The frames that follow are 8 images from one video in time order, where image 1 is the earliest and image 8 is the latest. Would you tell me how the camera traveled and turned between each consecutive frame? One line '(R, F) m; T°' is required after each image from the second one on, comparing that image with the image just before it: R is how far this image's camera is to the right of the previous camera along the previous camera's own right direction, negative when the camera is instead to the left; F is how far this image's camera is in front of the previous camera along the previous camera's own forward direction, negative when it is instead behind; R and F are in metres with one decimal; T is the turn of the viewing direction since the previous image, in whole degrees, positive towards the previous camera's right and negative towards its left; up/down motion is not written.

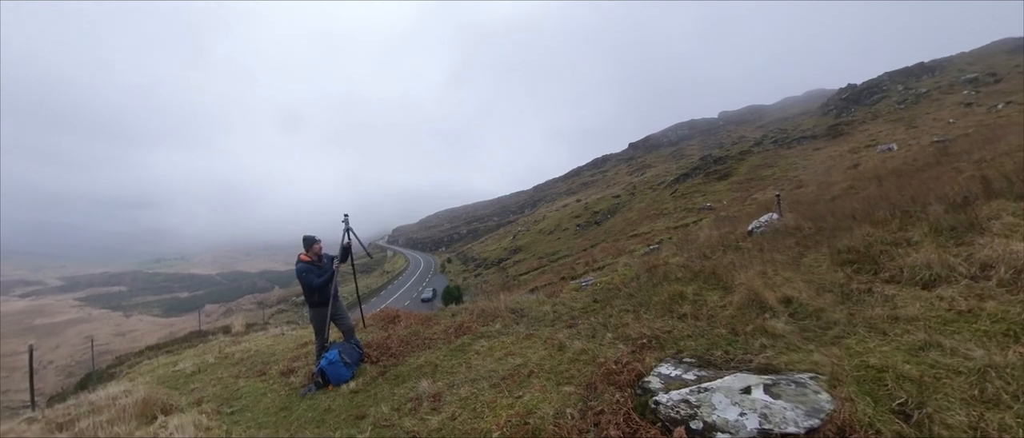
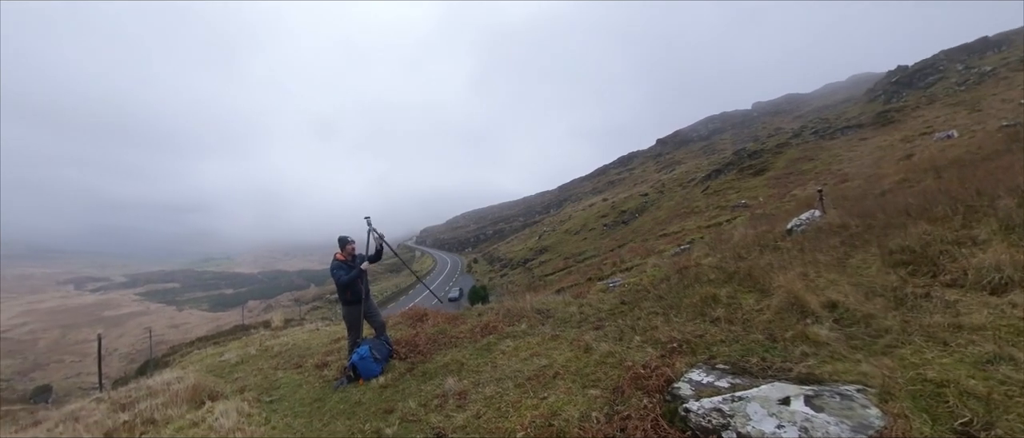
(+0.5, 0.0) m; -6°
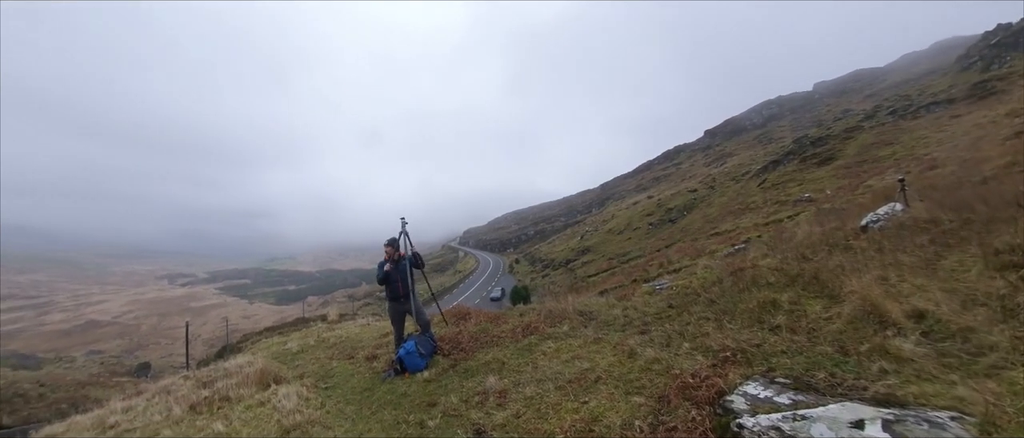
(+0.7, +0.1) m; -10°
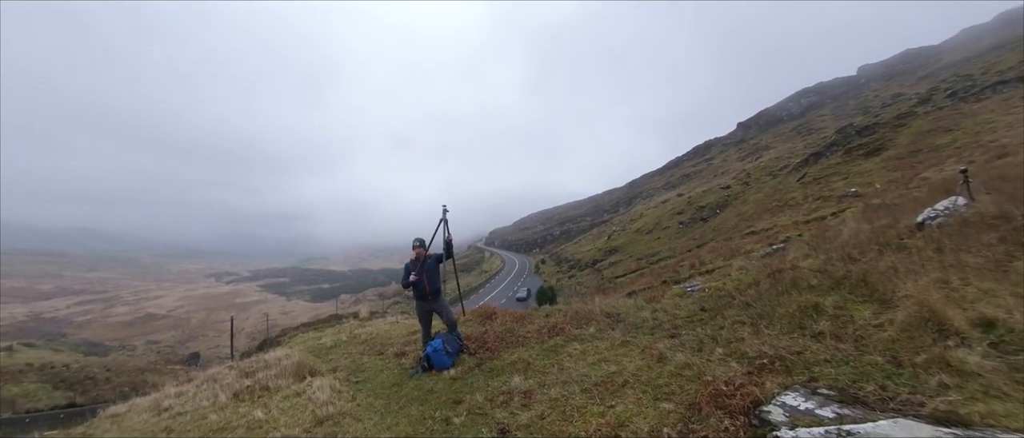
(+0.5, 0.0) m; -6°
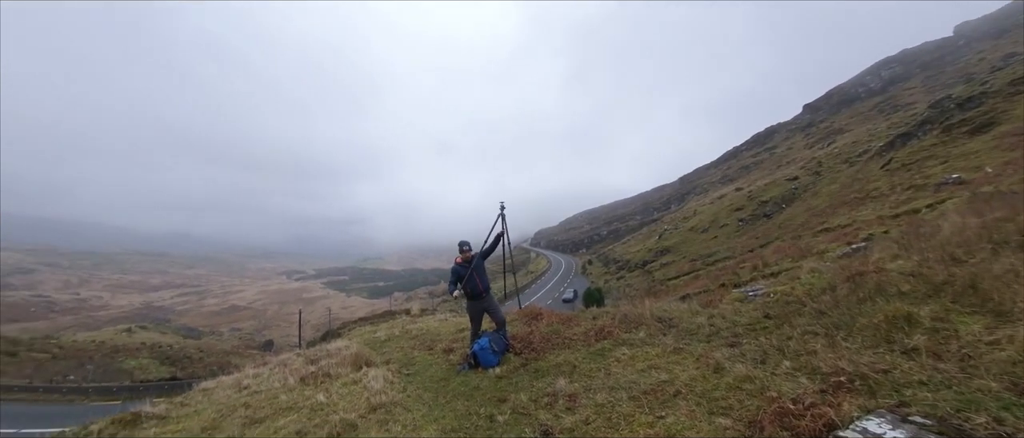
(+0.8, +0.1) m; -11°
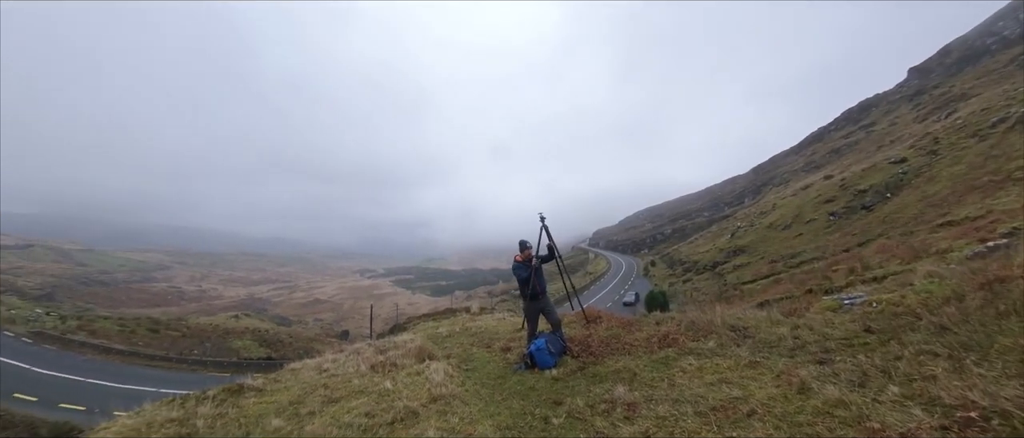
(+1.0, +0.1) m; -14°
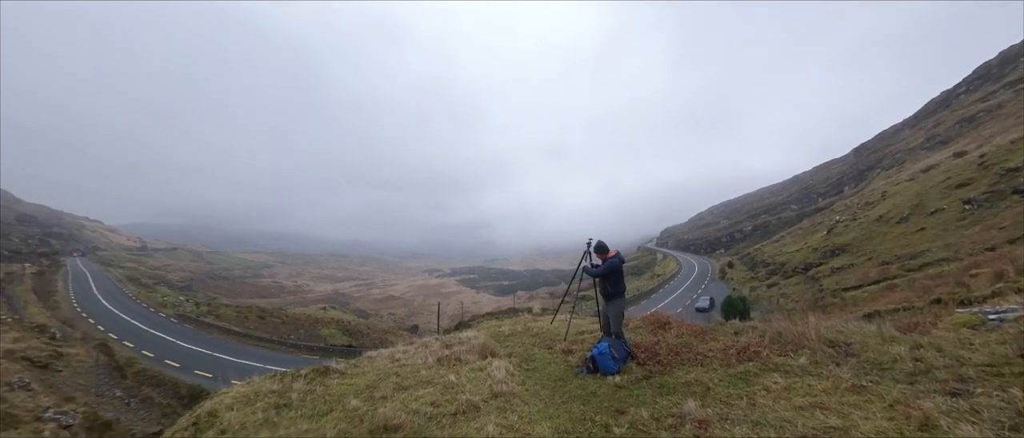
(+1.1, +0.1) m; -15°
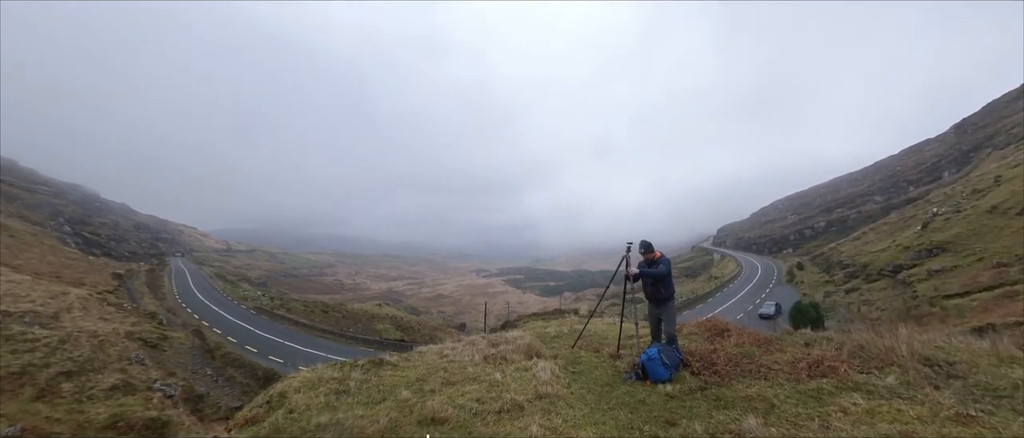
(+0.8, +0.1) m; -11°
